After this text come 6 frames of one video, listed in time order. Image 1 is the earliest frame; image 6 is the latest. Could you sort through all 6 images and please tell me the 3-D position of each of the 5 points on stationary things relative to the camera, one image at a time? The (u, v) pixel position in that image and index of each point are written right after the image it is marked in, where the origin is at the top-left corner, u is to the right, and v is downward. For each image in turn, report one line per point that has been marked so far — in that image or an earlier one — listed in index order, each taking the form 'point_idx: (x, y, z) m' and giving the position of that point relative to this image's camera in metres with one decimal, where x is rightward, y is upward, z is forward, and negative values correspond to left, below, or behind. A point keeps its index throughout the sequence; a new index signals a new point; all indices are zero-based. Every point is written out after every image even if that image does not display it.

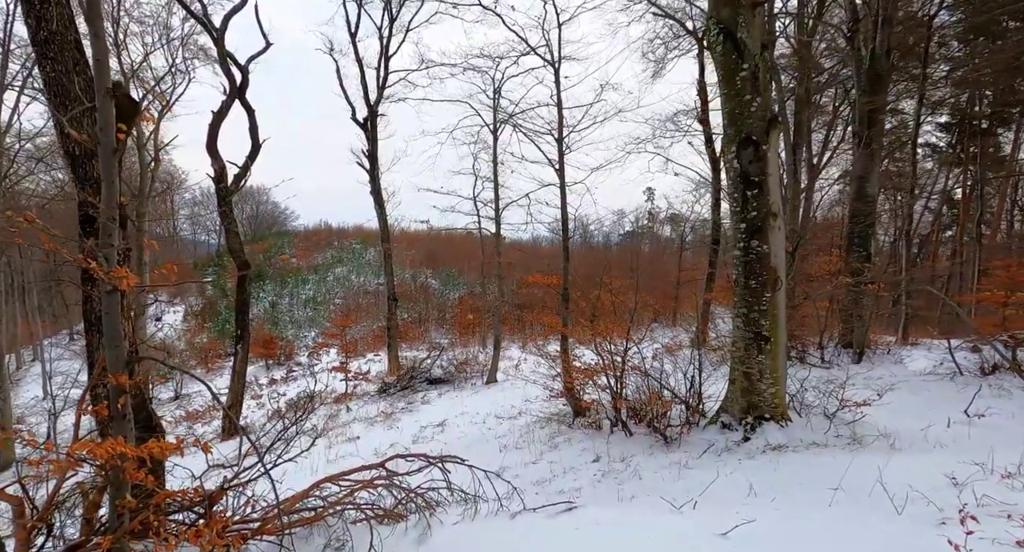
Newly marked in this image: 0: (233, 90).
0: (-5.0, +3.3, +11.4) m
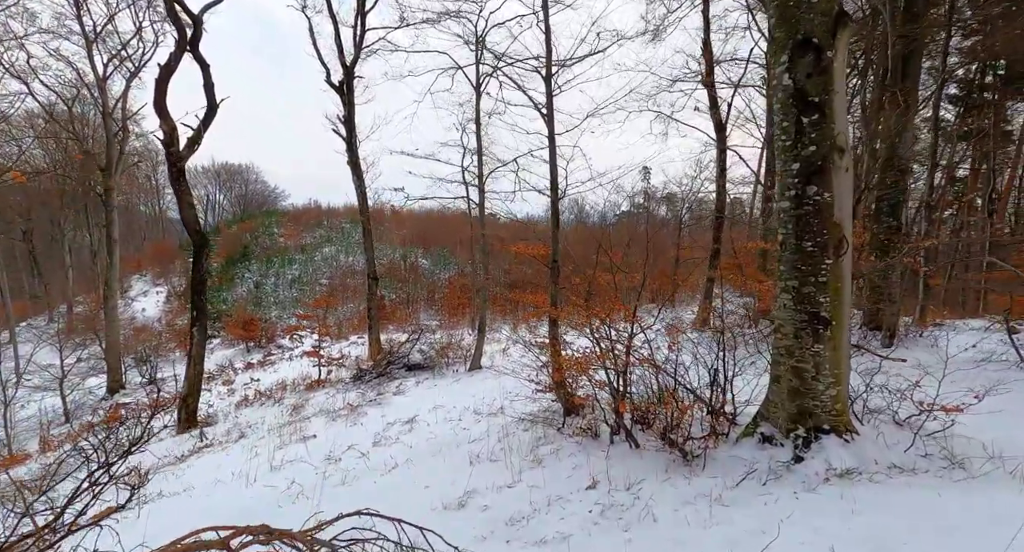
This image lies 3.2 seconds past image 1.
0: (-5.2, +3.7, +10.1) m
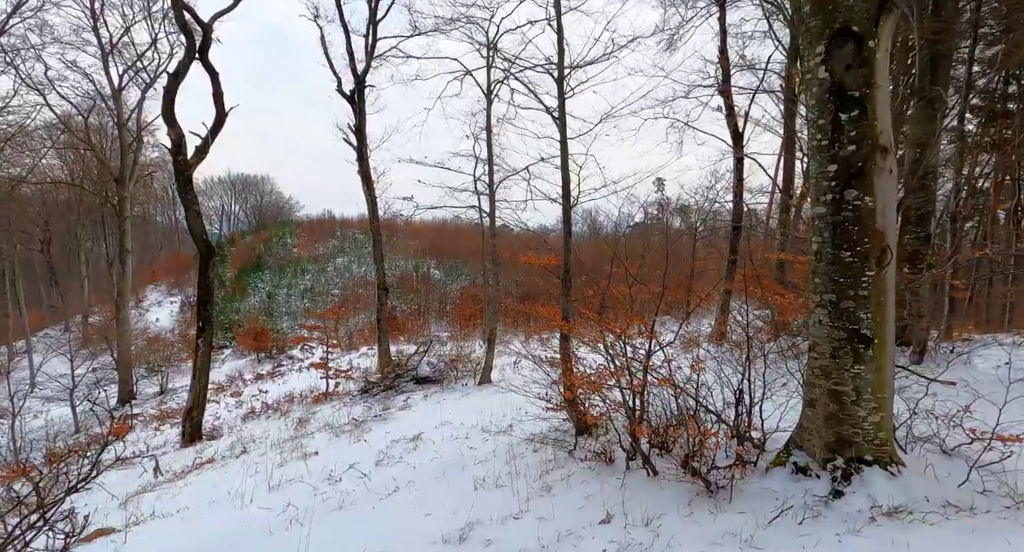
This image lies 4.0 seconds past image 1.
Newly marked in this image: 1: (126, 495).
0: (-5.0, +3.6, +10.1) m
1: (-4.0, -2.3, +6.6) m
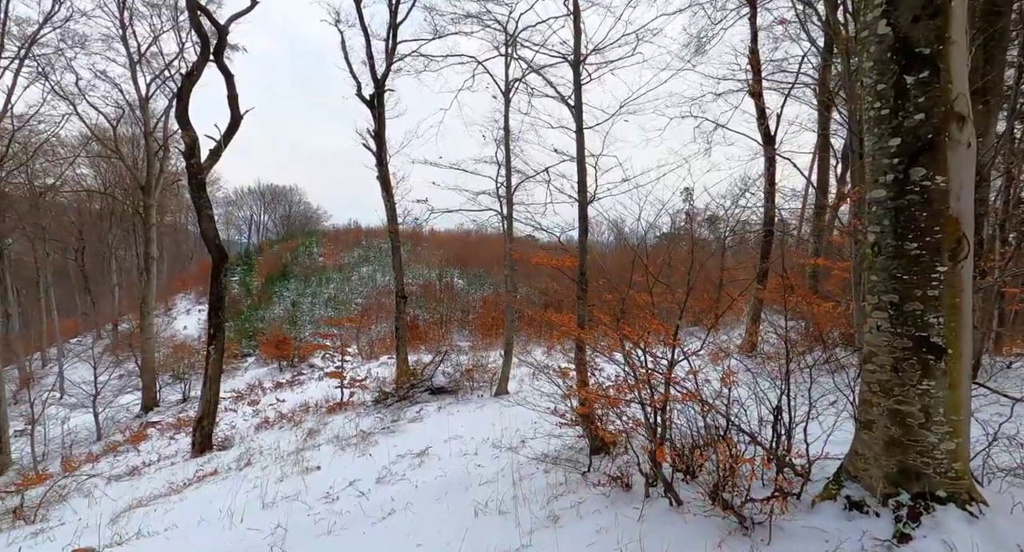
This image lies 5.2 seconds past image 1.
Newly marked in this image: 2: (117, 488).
0: (-4.7, +3.5, +9.9) m
1: (-3.9, -2.3, +6.3) m
2: (-5.0, -2.7, +8.0) m
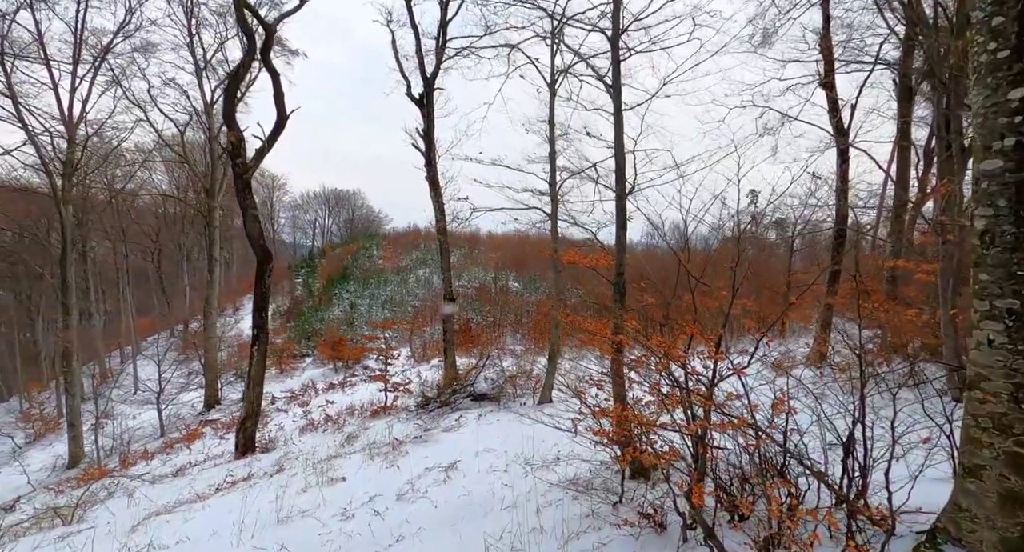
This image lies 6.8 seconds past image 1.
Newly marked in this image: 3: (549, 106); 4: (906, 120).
0: (-4.0, +3.5, +9.9) m
1: (-3.5, -2.3, +6.2) m
2: (-4.5, -2.7, +8.0) m
3: (+0.6, +2.3, +9.5) m
4: (+6.5, +2.5, +10.5) m
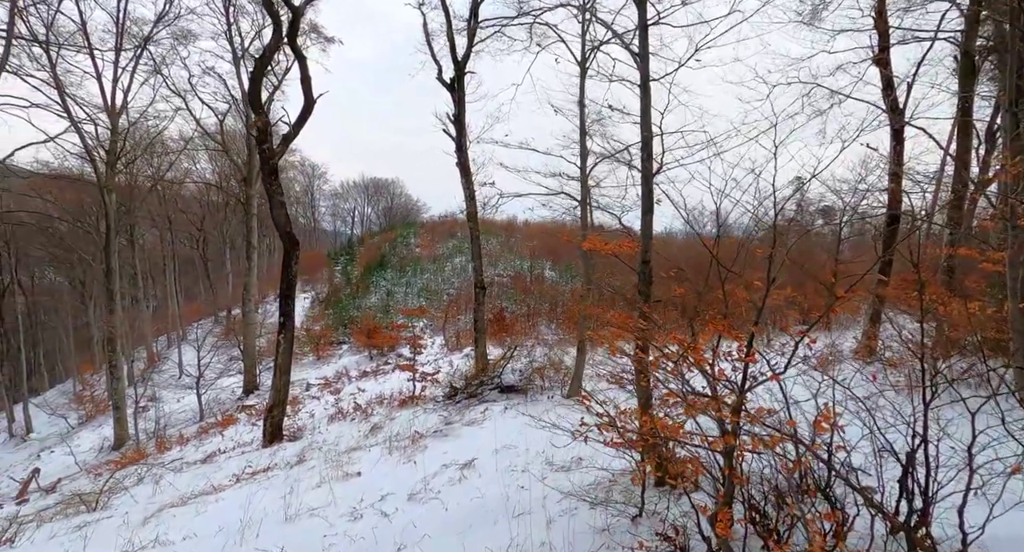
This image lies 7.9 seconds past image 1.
0: (-3.5, +3.7, +9.7) m
1: (-3.3, -2.2, +6.1) m
2: (-4.1, -2.5, +8.0) m
3: (+1.0, +2.5, +9.1) m
4: (+7.0, +2.7, +9.7) m
